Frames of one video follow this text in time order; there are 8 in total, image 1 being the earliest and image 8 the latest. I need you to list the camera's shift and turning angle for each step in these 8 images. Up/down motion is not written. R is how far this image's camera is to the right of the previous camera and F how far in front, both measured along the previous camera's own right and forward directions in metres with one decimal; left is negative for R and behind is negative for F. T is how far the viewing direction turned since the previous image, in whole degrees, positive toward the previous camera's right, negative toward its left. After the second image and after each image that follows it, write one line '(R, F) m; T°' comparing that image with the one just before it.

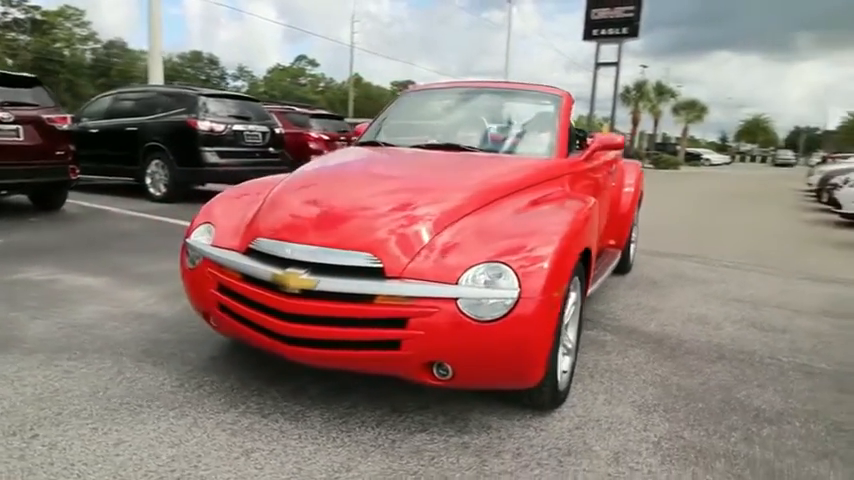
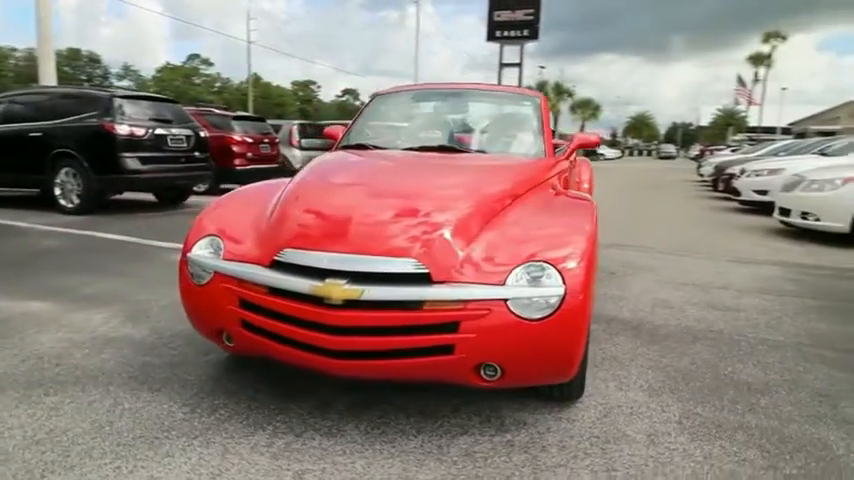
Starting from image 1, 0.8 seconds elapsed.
(-0.7, +0.1) m; +9°
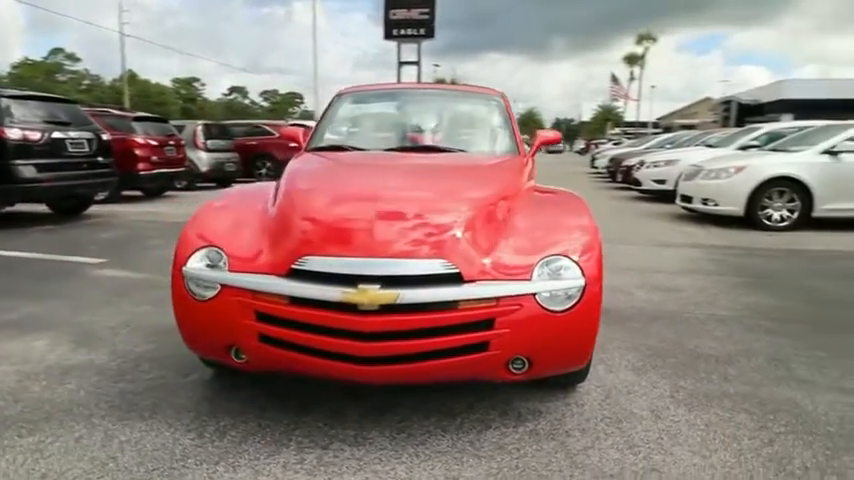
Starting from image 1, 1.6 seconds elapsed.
(-0.6, 0.0) m; +10°
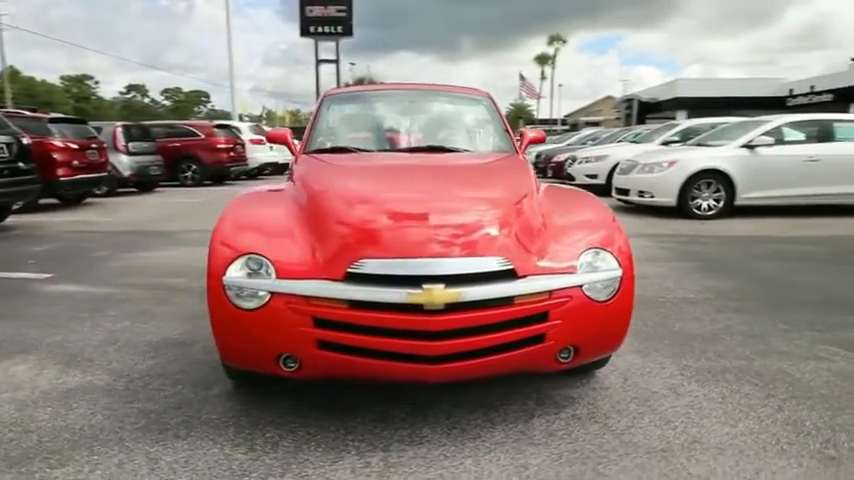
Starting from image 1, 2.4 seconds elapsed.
(-0.7, 0.0) m; +8°
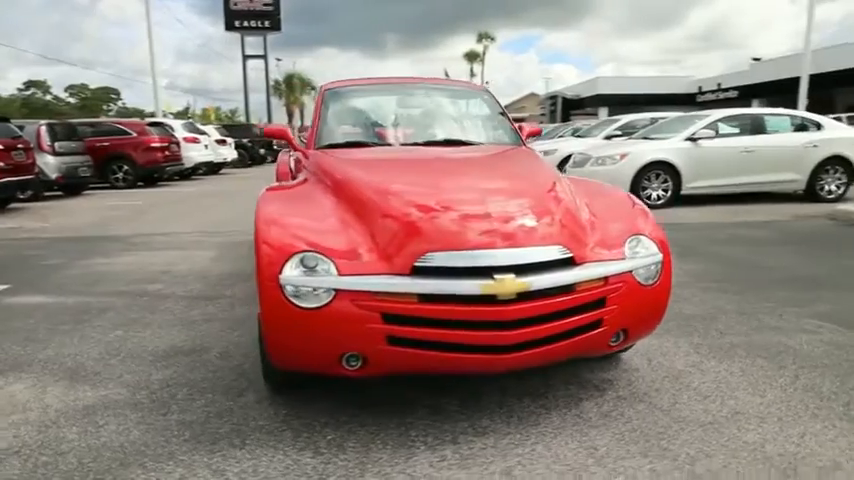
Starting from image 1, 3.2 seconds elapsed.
(-0.7, 0.0) m; +7°
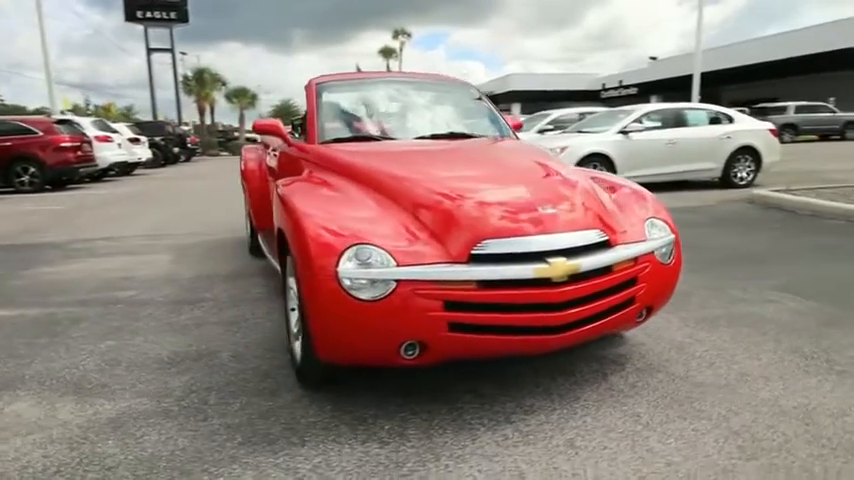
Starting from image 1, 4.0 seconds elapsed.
(-0.7, 0.0) m; +9°
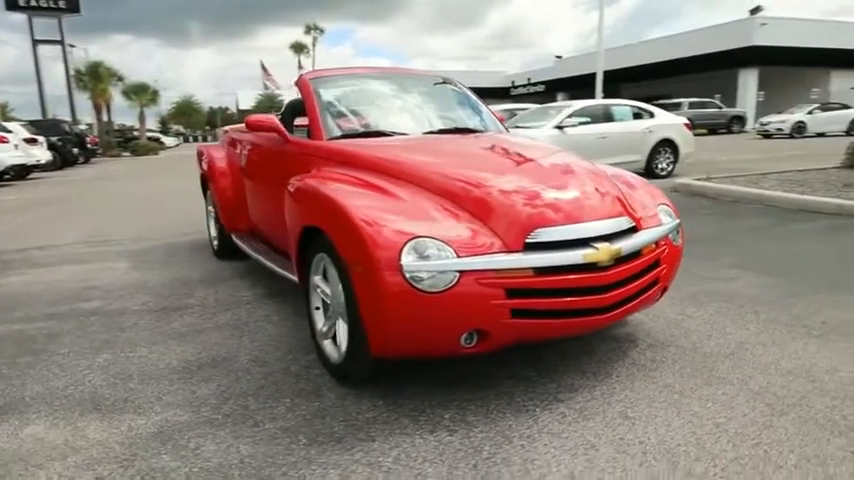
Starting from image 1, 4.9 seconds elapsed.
(-0.7, 0.0) m; +9°
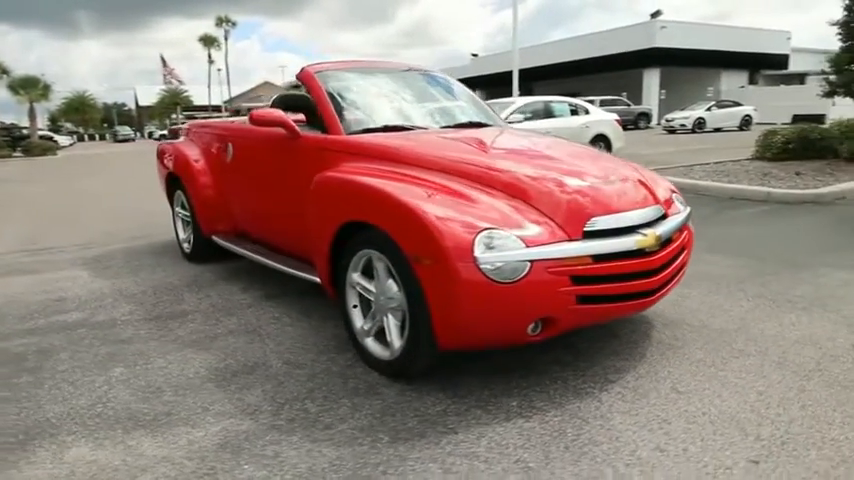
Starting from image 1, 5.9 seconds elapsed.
(-0.8, 0.0) m; +8°
